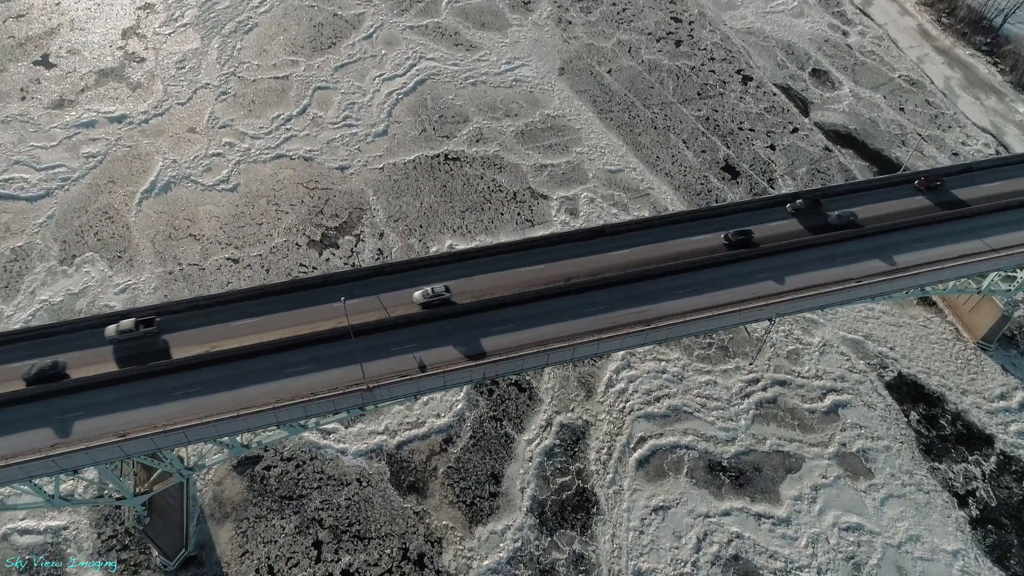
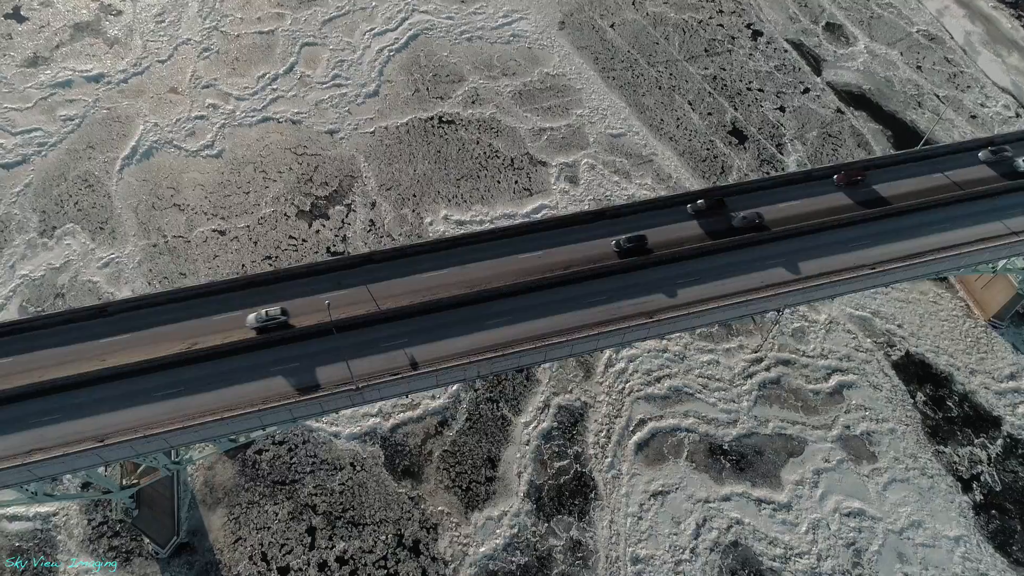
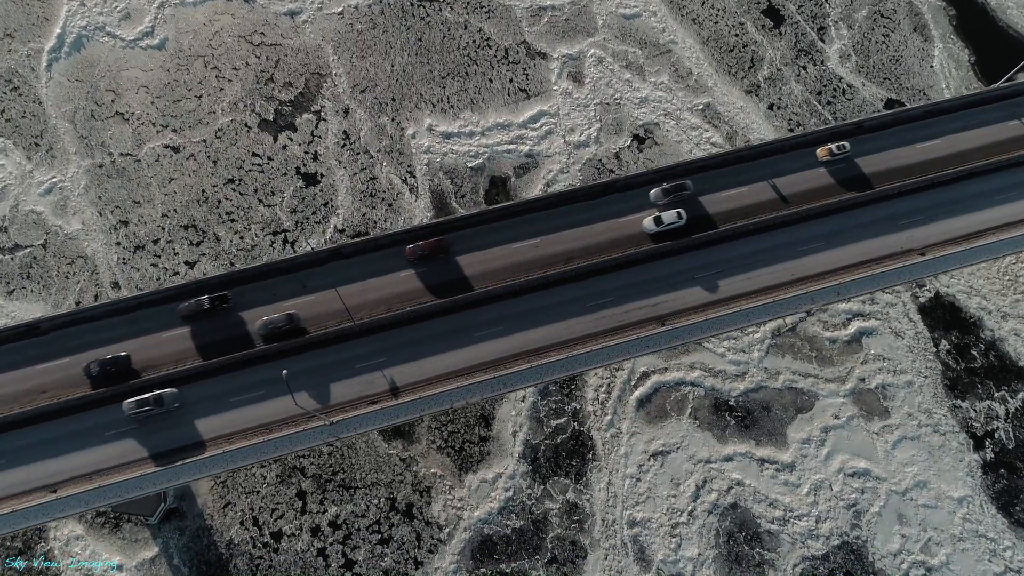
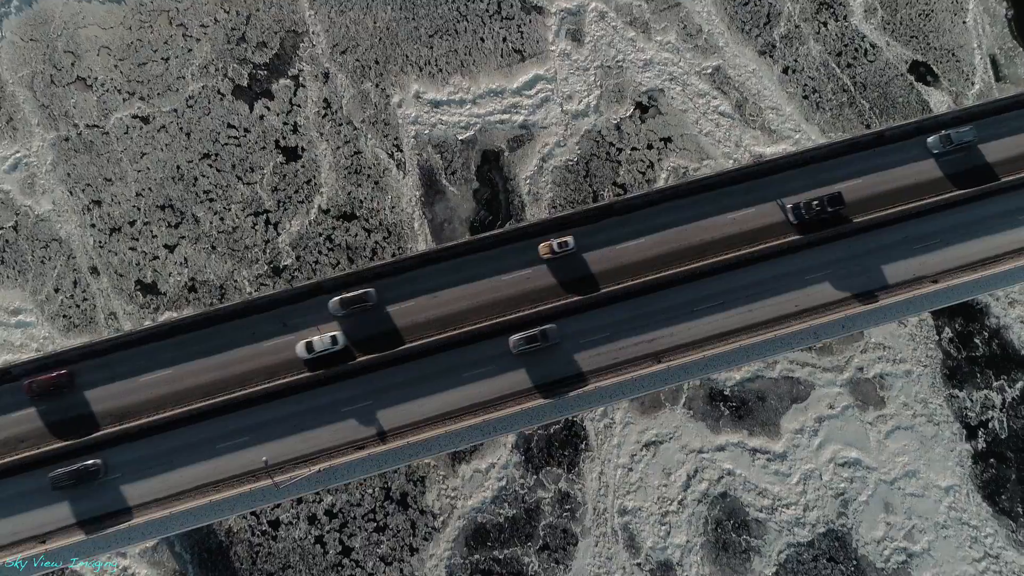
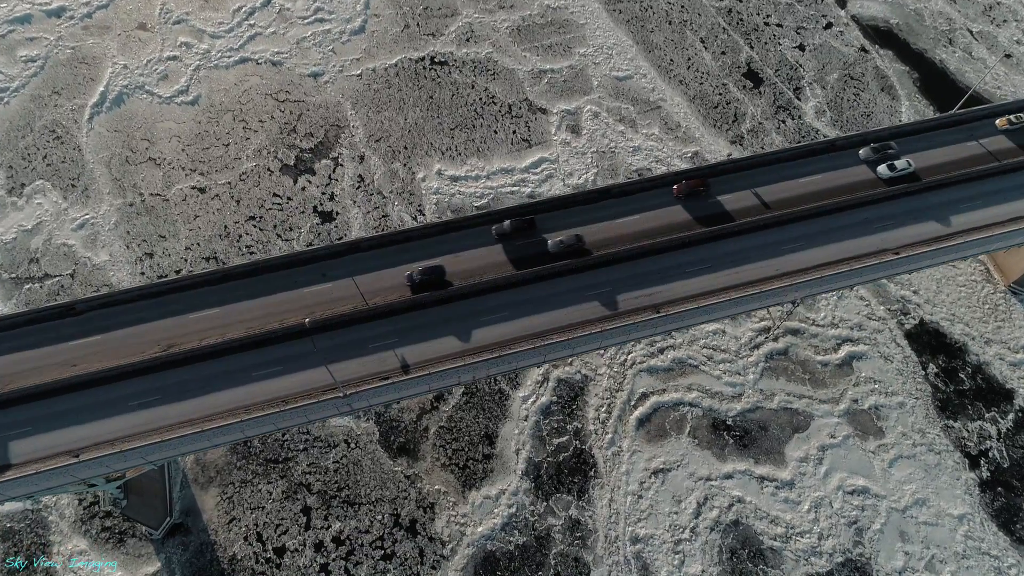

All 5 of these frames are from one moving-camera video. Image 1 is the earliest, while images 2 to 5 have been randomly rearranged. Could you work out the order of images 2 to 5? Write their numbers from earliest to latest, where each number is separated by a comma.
2, 5, 3, 4
